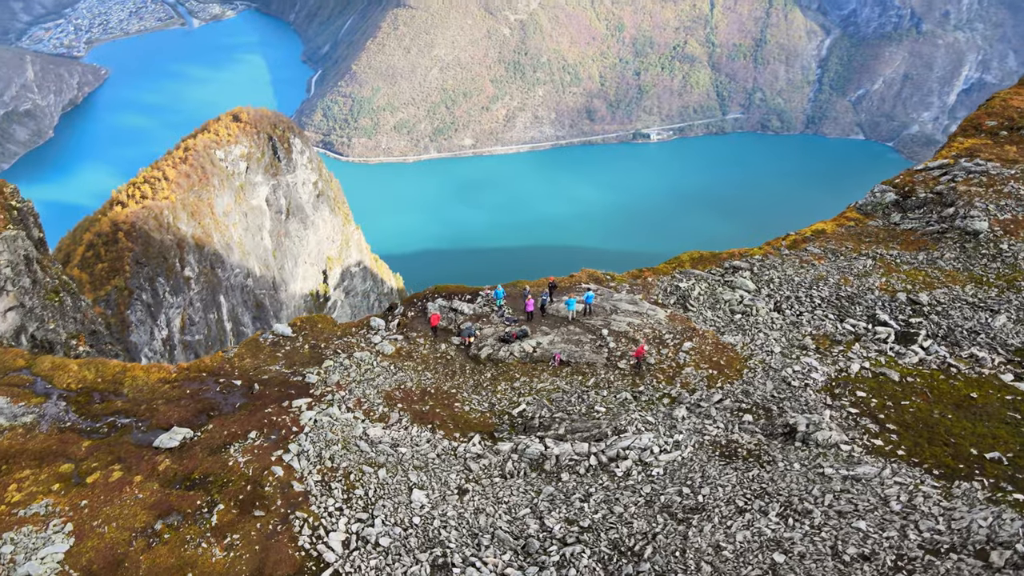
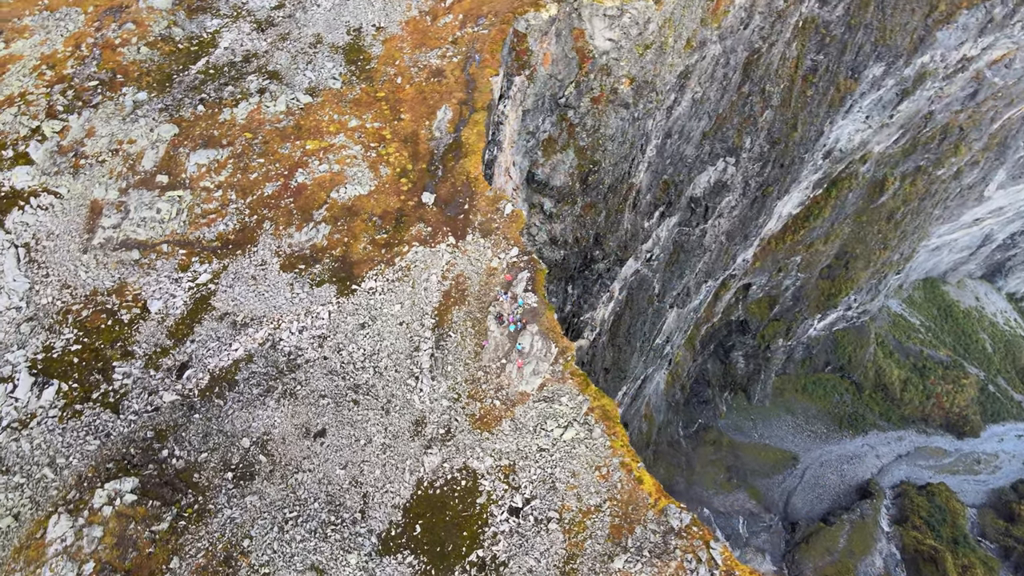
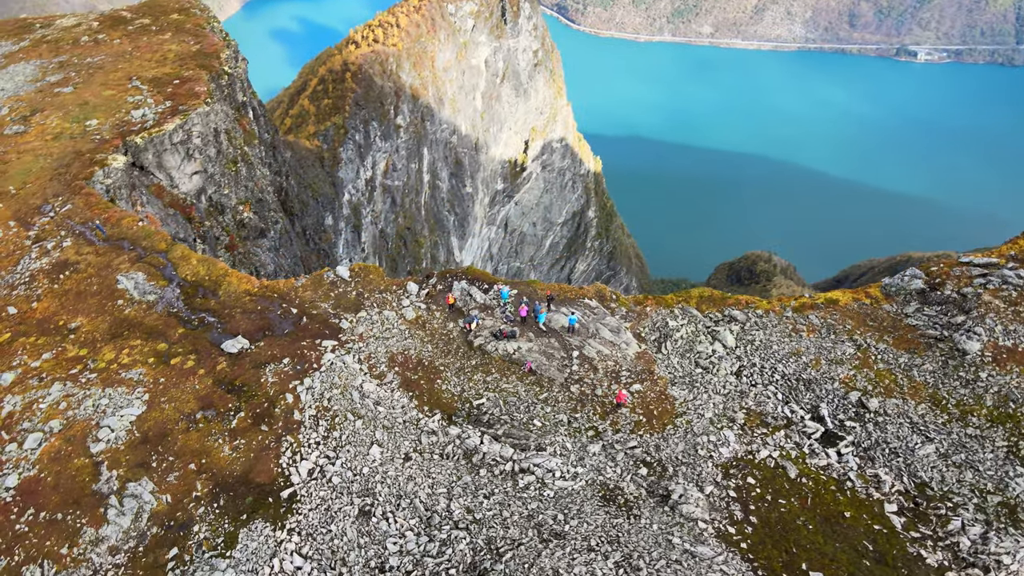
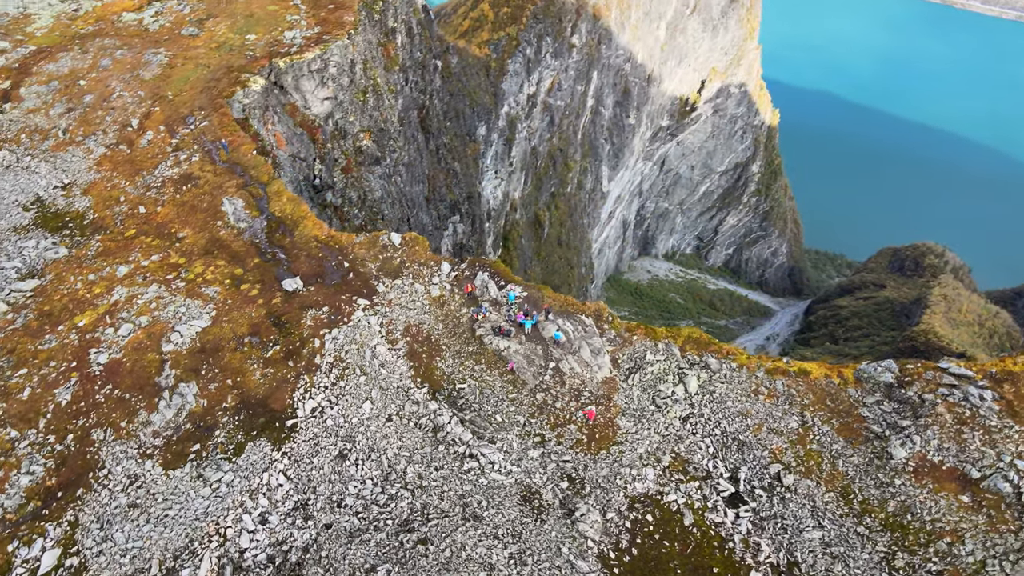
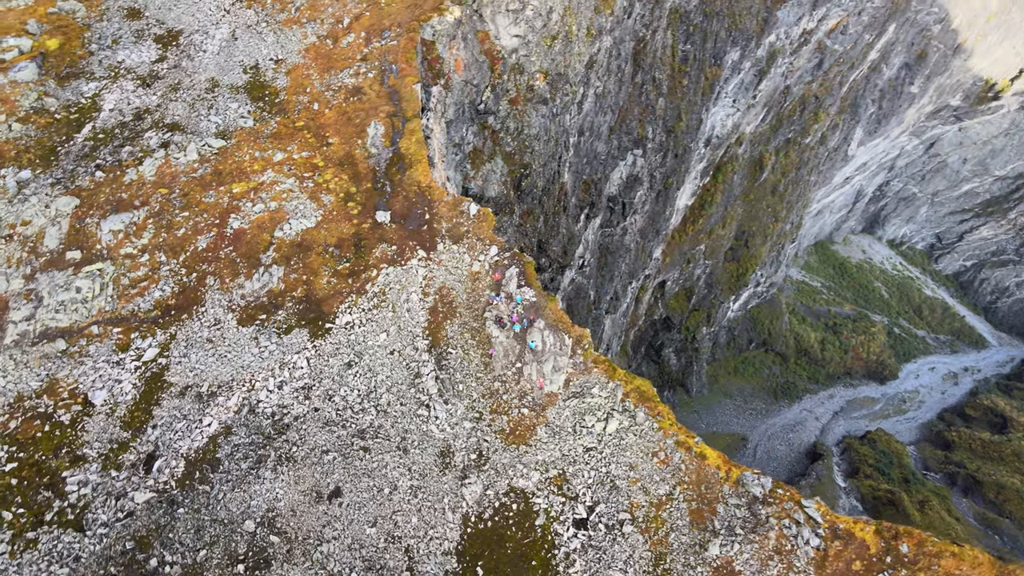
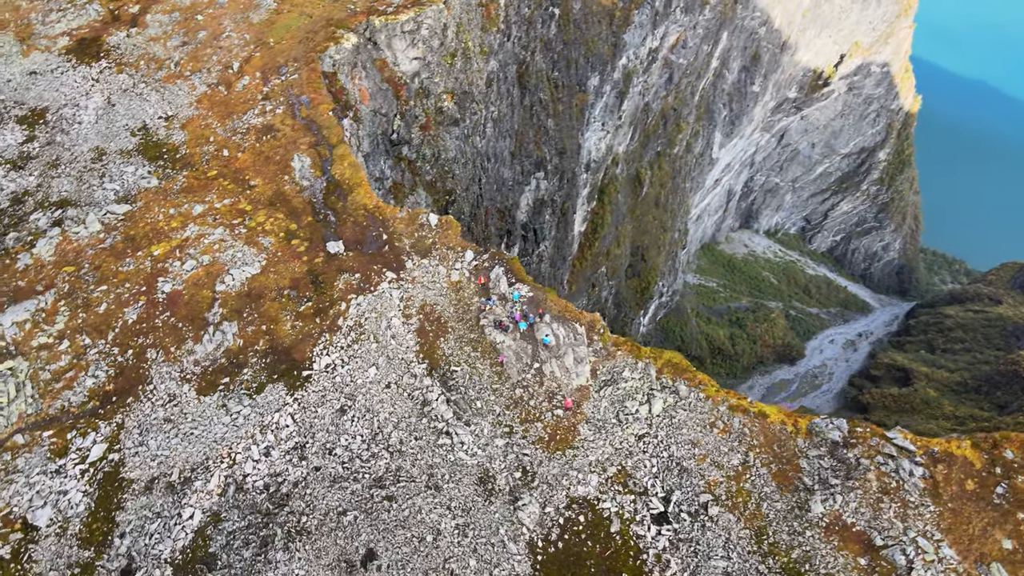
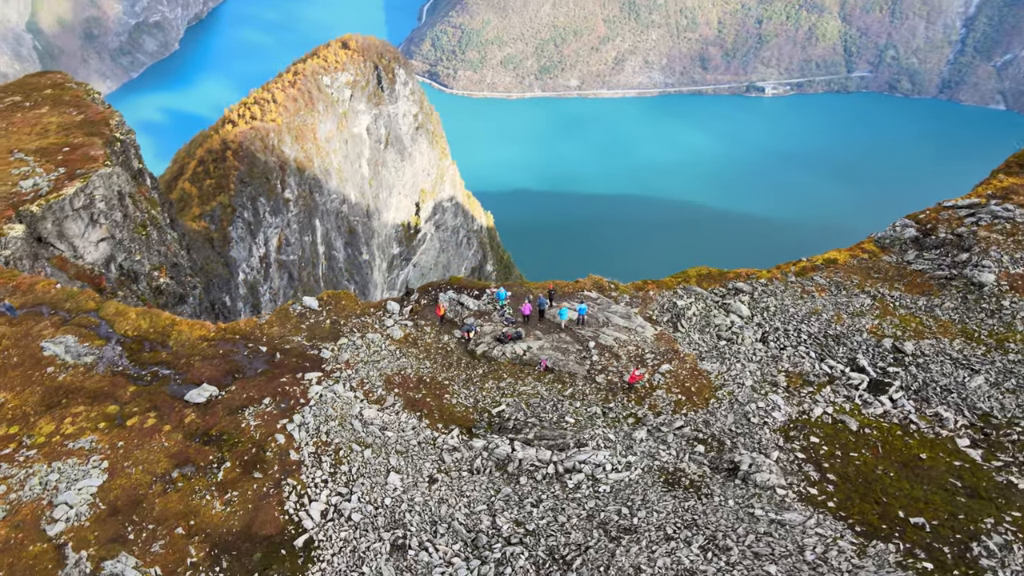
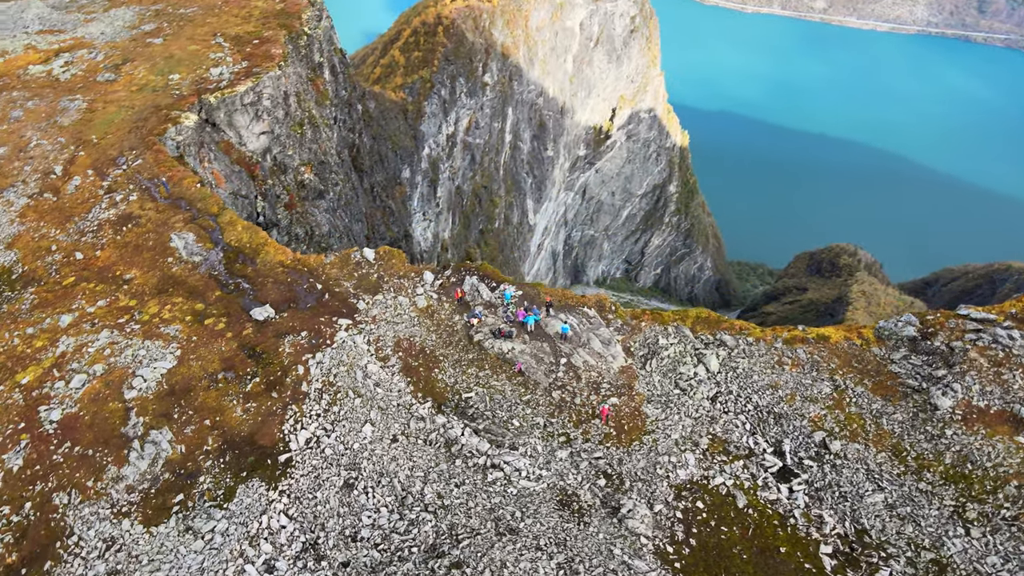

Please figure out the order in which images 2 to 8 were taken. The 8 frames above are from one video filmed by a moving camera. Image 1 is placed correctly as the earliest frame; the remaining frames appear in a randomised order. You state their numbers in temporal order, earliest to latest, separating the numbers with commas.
7, 3, 8, 4, 6, 5, 2
